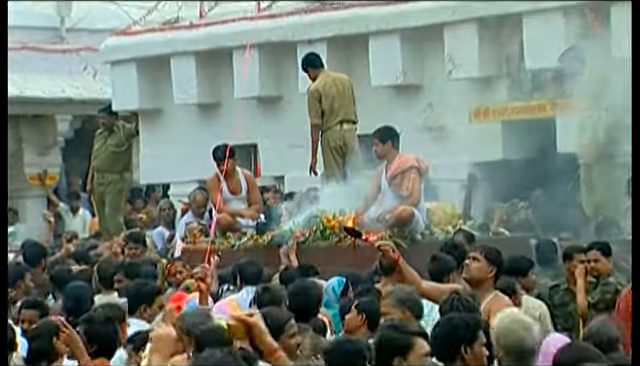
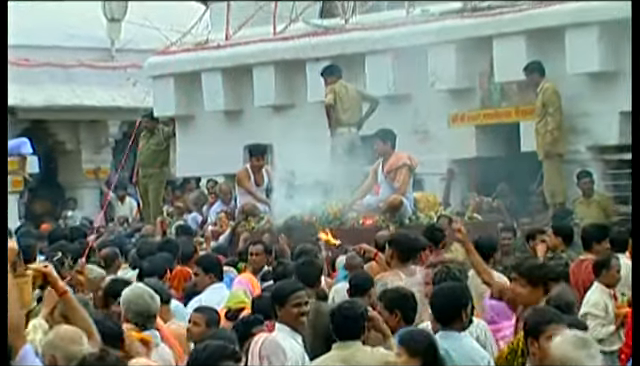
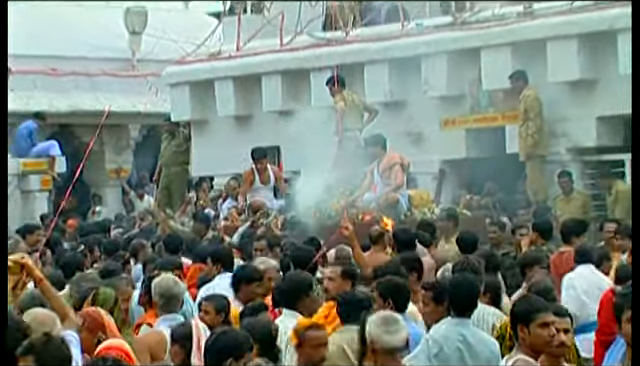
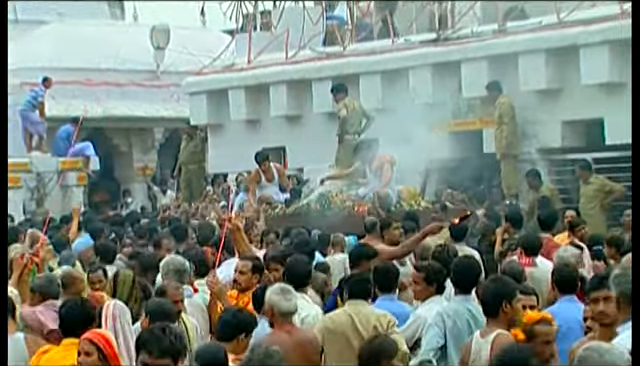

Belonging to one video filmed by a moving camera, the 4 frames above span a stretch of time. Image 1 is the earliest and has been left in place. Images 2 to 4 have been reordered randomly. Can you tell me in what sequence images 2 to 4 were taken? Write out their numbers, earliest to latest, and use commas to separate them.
2, 3, 4
